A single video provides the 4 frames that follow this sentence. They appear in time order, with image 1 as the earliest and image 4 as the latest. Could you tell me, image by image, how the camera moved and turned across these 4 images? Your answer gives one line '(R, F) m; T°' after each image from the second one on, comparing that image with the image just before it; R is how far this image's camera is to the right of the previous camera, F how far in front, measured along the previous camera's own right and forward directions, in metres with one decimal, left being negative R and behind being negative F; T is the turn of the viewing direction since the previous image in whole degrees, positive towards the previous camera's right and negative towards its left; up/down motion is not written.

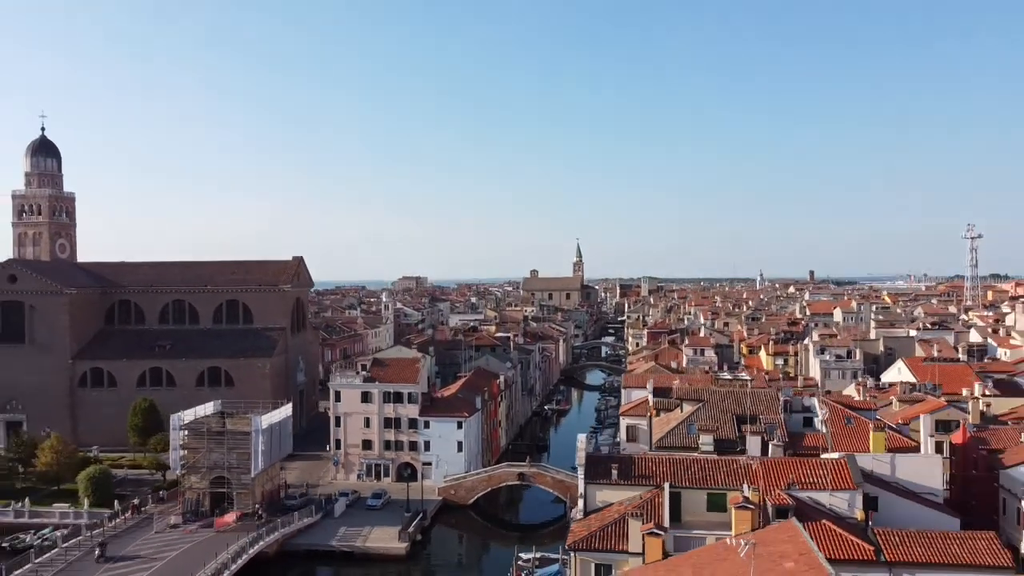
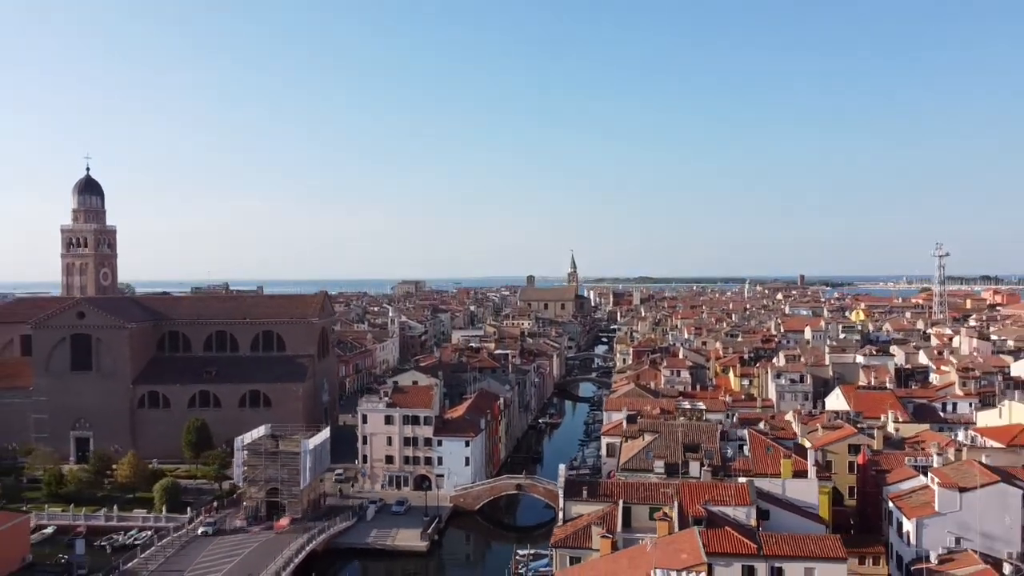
(-0.1, -5.9) m; 0°
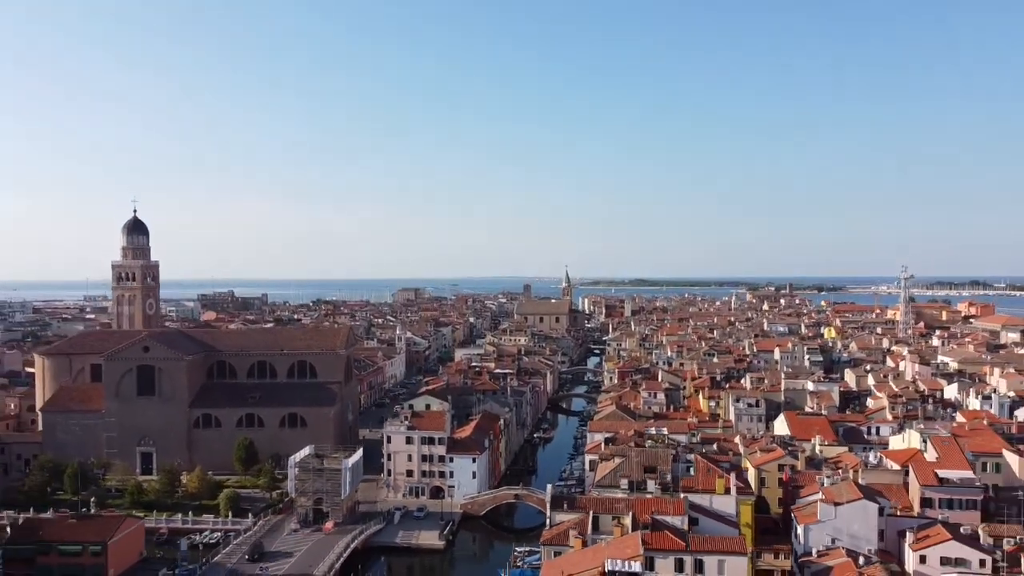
(-0.2, -7.6) m; 0°
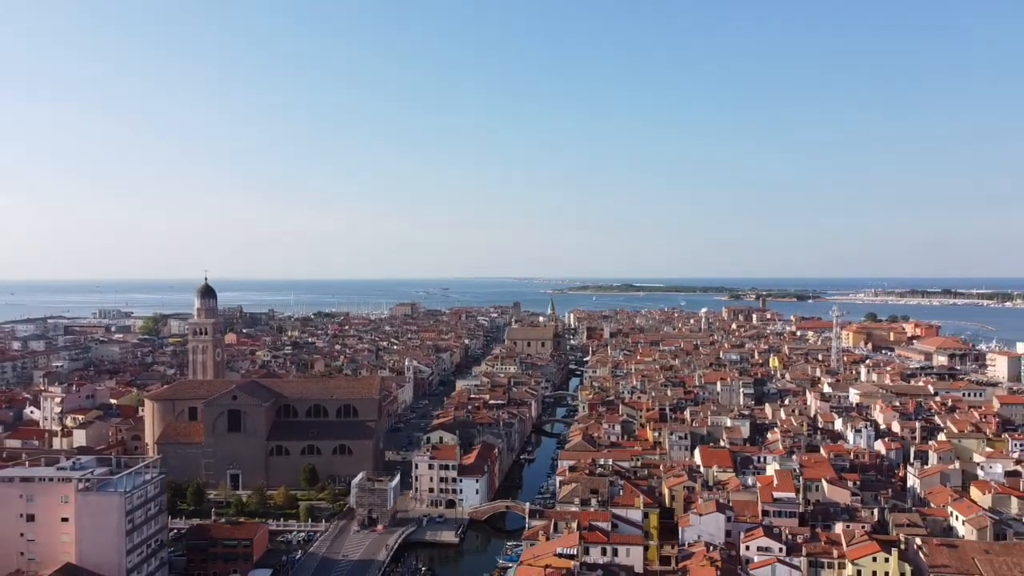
(-0.2, -17.7) m; +1°
